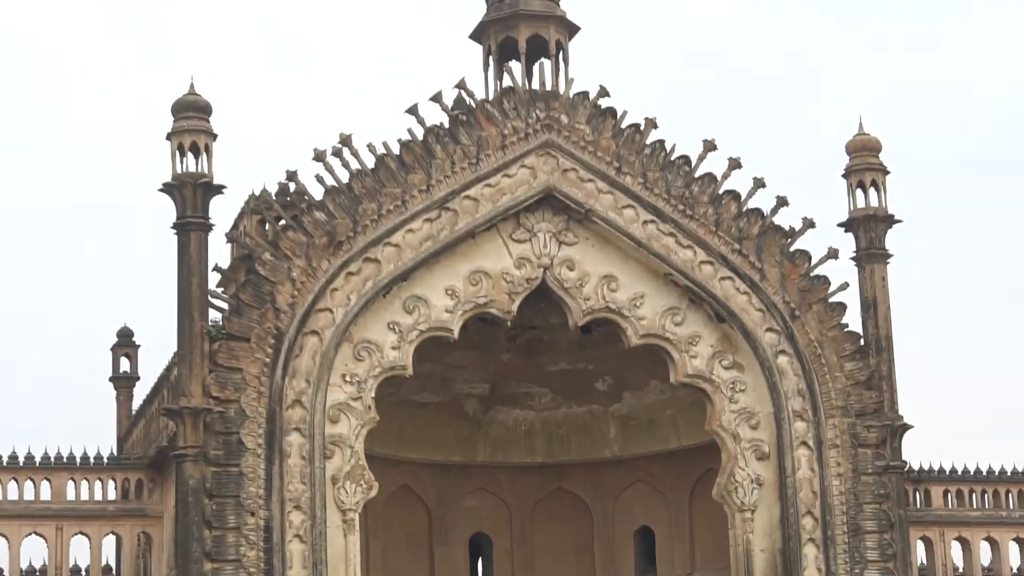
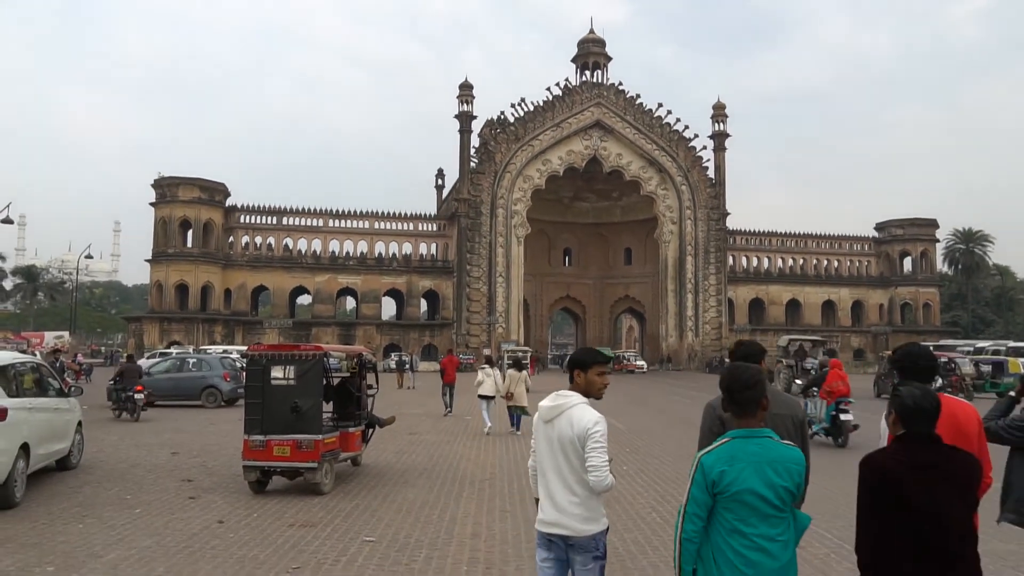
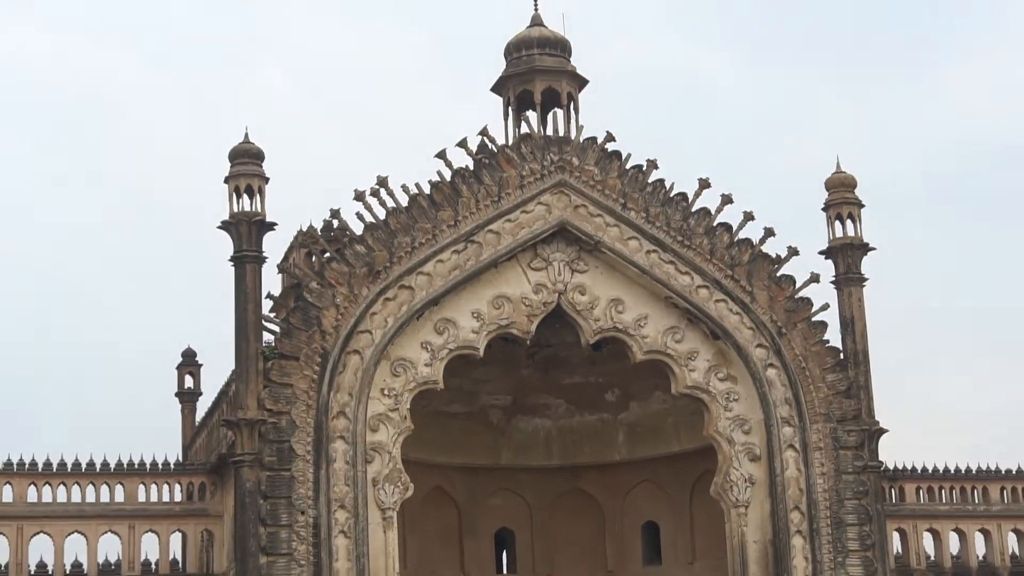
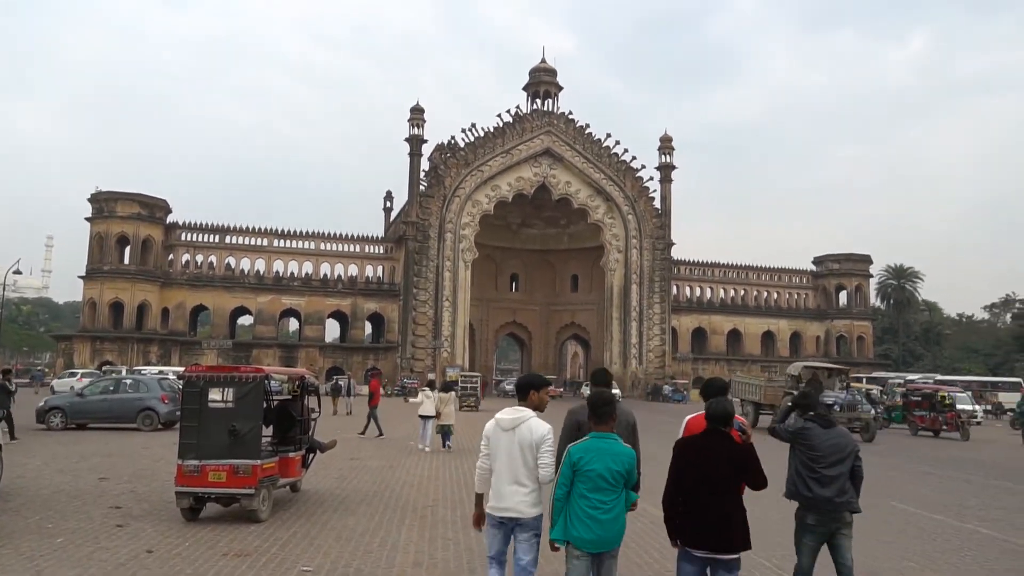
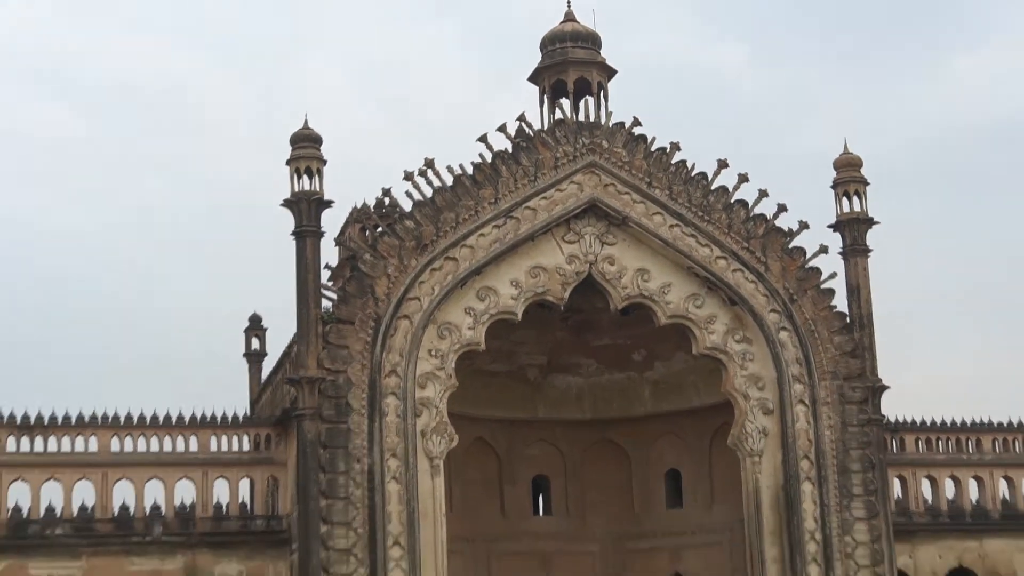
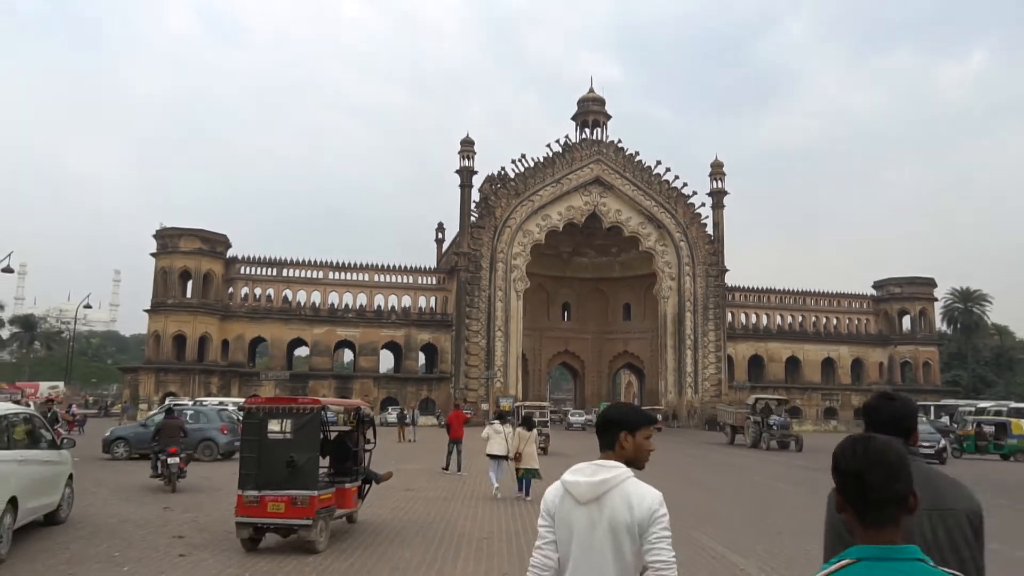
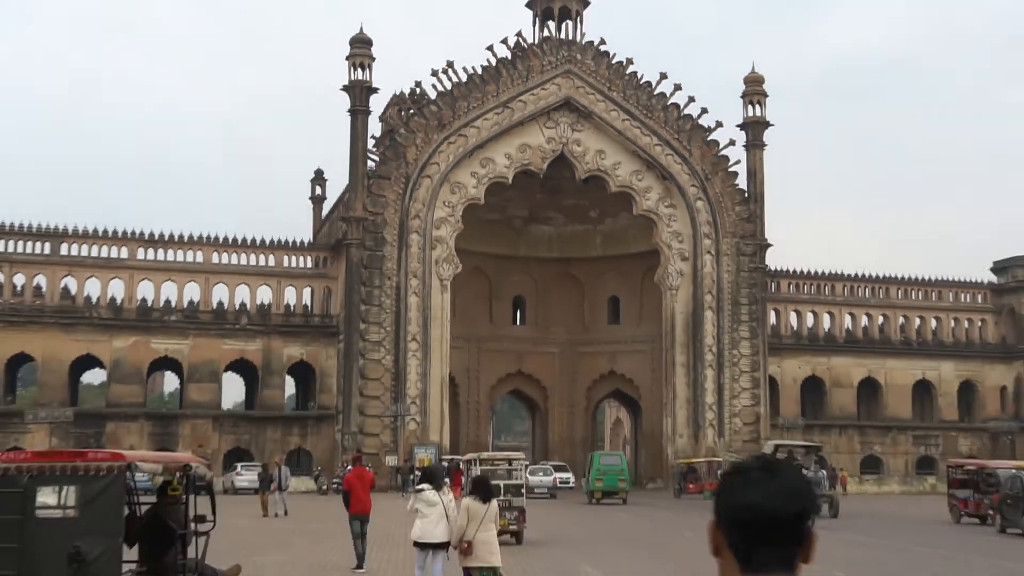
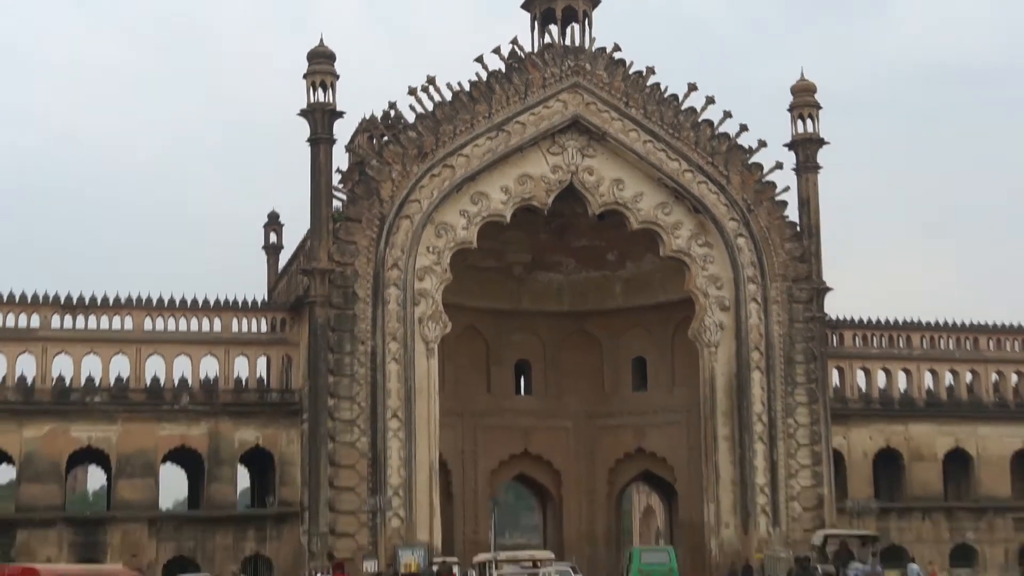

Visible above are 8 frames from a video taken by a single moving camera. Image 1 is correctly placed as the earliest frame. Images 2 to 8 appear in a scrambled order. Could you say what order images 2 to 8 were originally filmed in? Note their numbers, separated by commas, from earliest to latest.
3, 5, 8, 7, 6, 2, 4
